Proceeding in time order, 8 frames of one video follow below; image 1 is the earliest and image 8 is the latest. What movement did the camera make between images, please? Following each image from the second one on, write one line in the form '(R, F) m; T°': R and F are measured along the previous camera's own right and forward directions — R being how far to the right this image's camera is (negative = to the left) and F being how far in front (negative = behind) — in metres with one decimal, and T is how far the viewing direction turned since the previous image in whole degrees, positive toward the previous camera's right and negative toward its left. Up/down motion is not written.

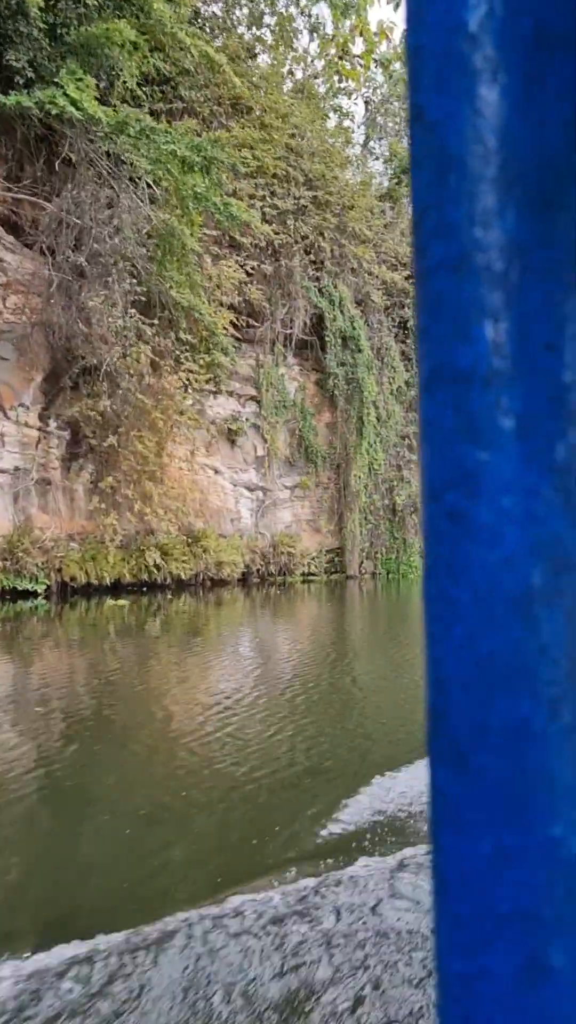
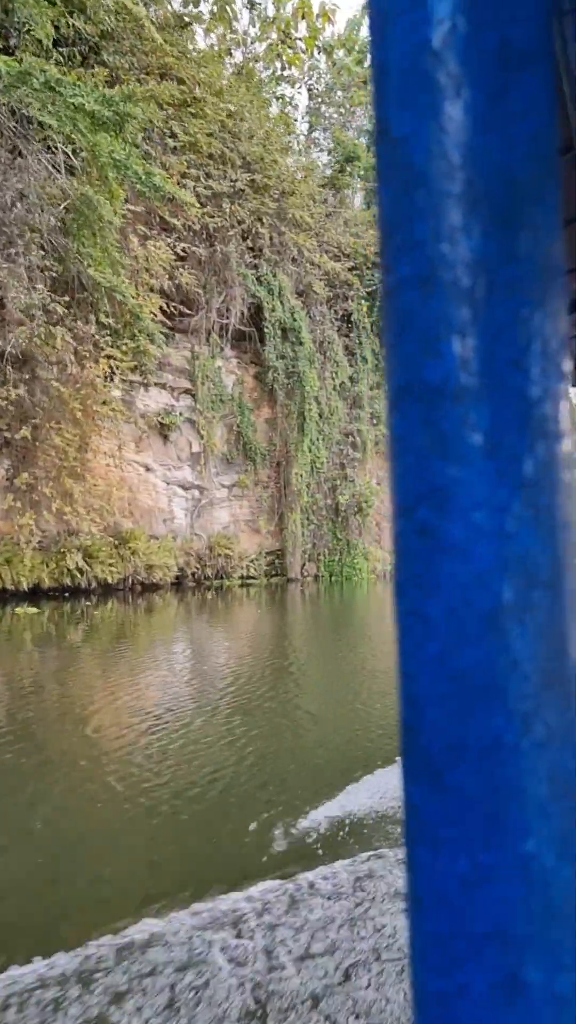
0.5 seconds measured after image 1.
(+0.2, +0.6) m; +3°
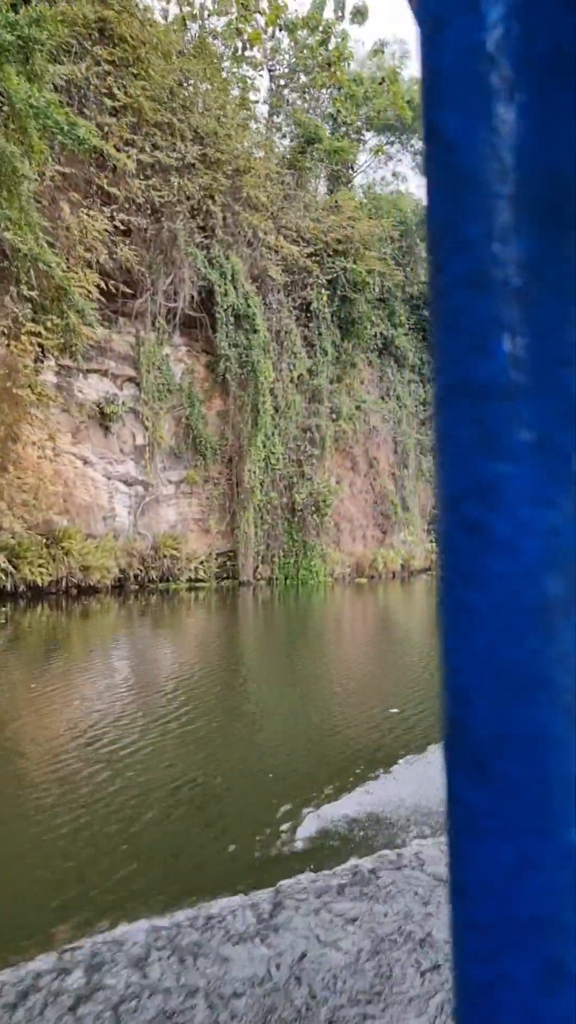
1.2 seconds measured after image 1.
(+0.2, +0.7) m; +2°
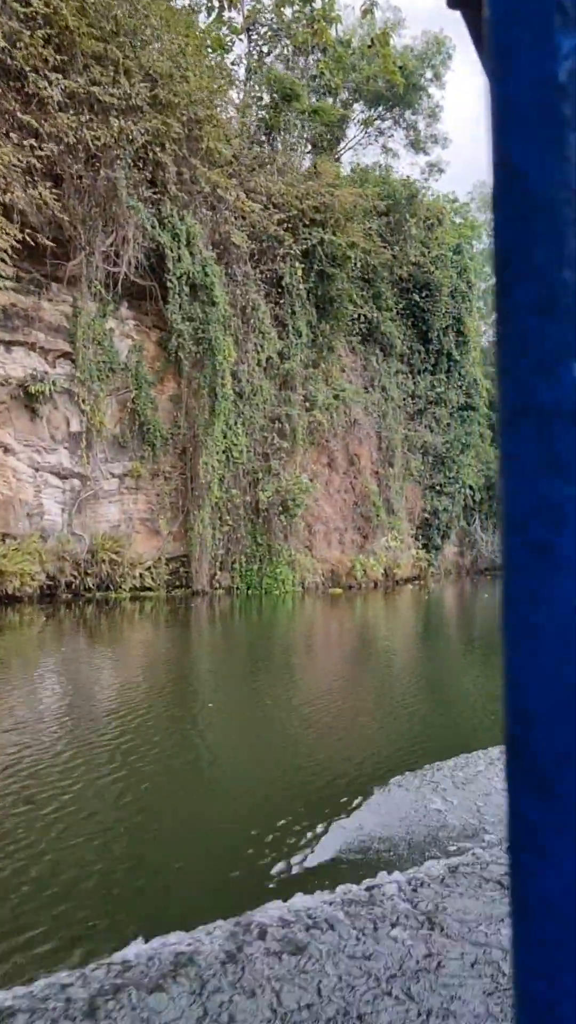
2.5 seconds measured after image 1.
(+0.4, +1.4) m; 0°
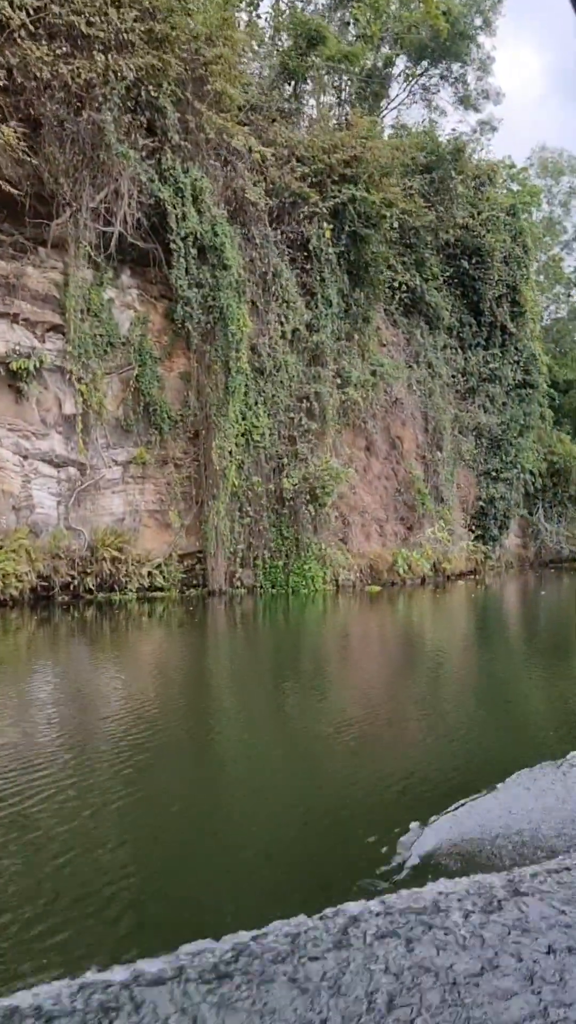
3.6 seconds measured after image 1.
(+0.4, +1.1) m; -4°
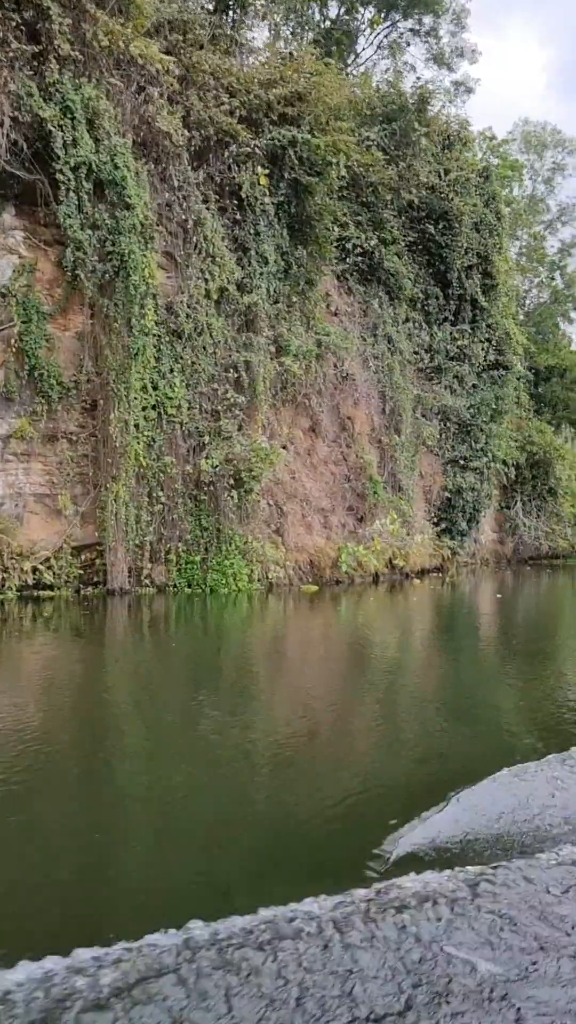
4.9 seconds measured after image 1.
(+0.7, +1.3) m; +1°
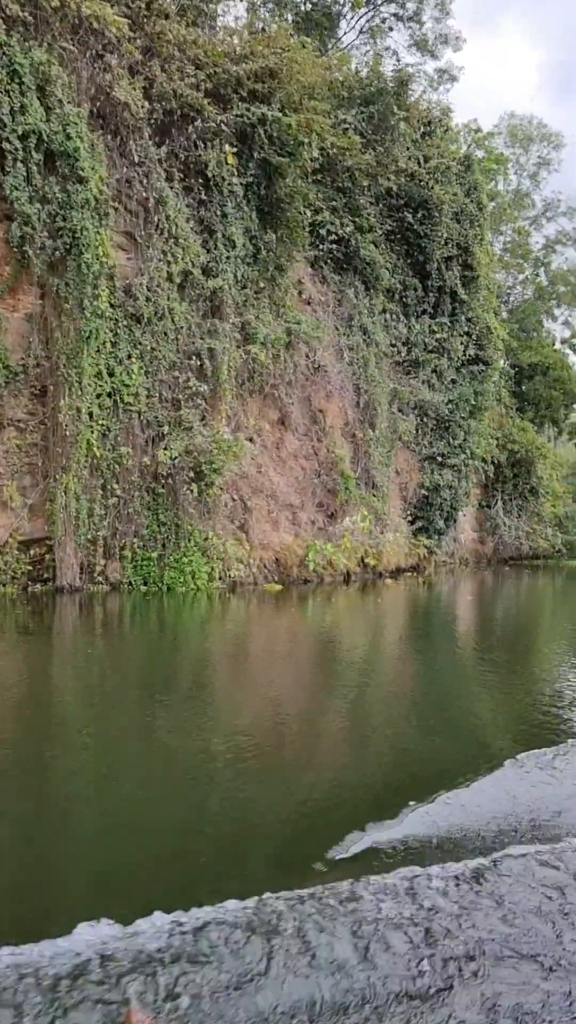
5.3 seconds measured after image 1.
(+0.2, +0.4) m; +1°
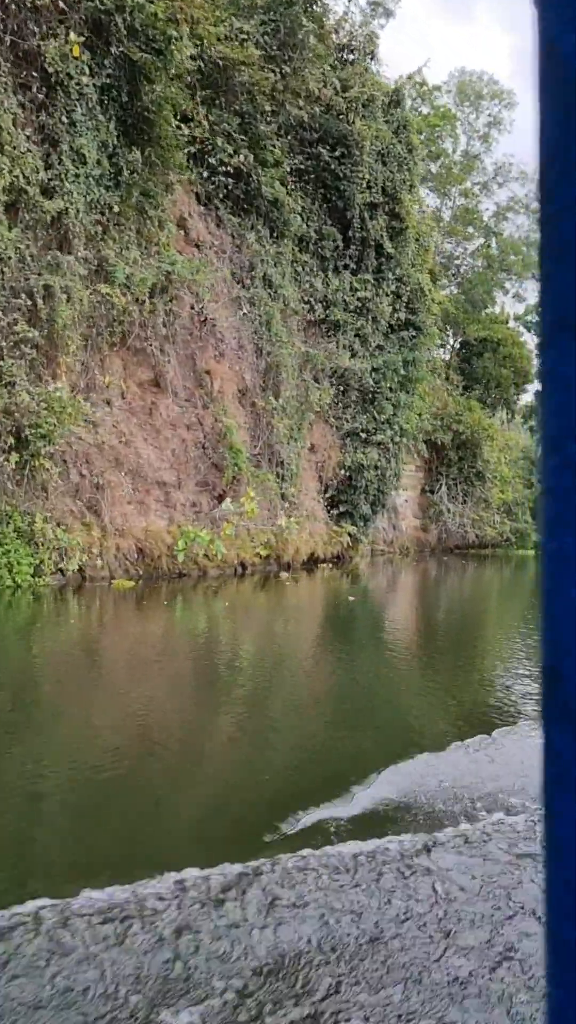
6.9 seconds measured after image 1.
(+0.9, +1.5) m; +2°
